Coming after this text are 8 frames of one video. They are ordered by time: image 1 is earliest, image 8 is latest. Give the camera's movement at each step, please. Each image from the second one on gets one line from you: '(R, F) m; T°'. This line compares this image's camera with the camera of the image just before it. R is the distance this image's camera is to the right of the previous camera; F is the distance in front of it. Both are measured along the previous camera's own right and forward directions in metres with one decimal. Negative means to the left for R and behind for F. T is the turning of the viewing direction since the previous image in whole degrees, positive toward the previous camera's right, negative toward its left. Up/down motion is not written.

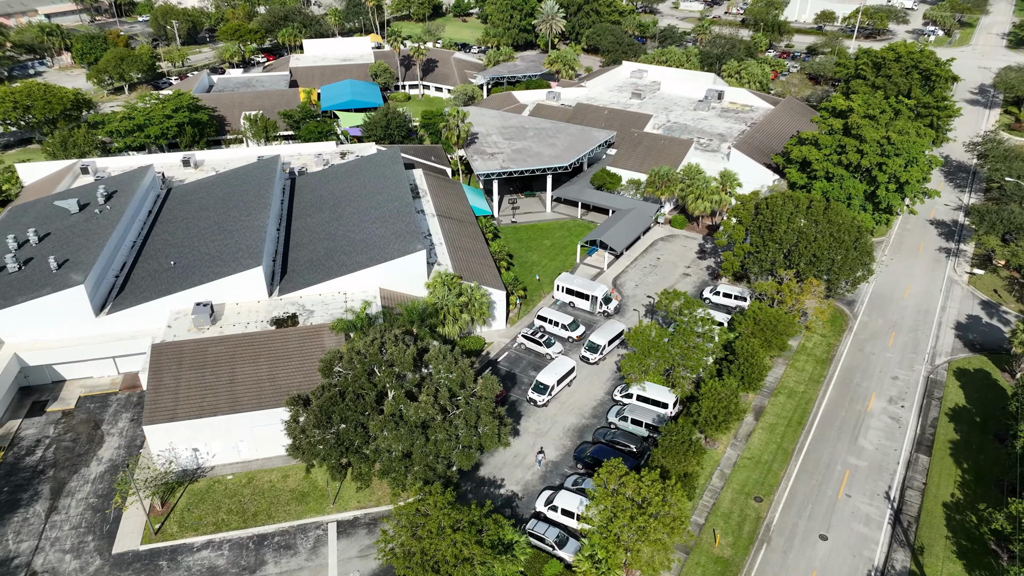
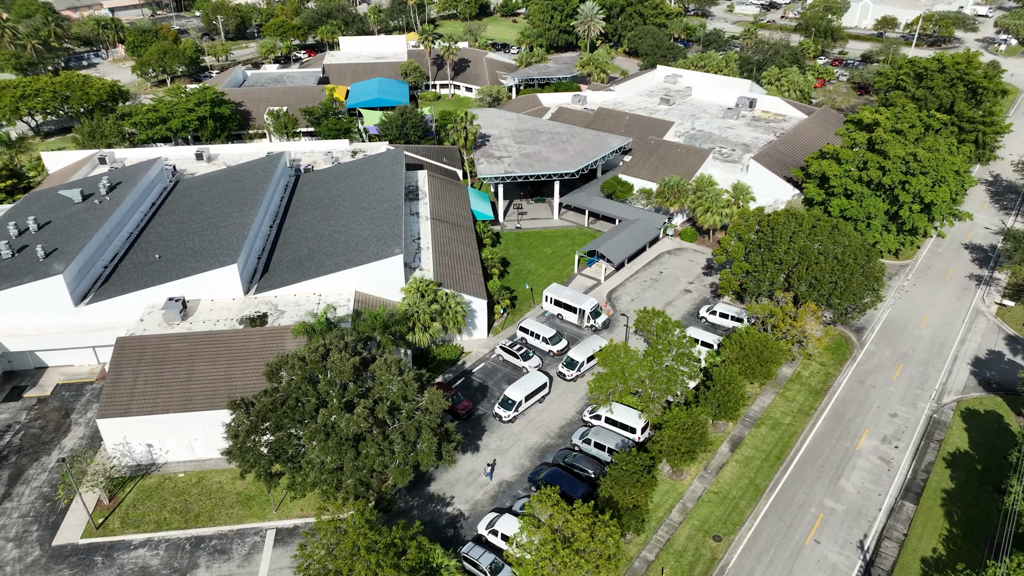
(+4.6, +1.5) m; -5°
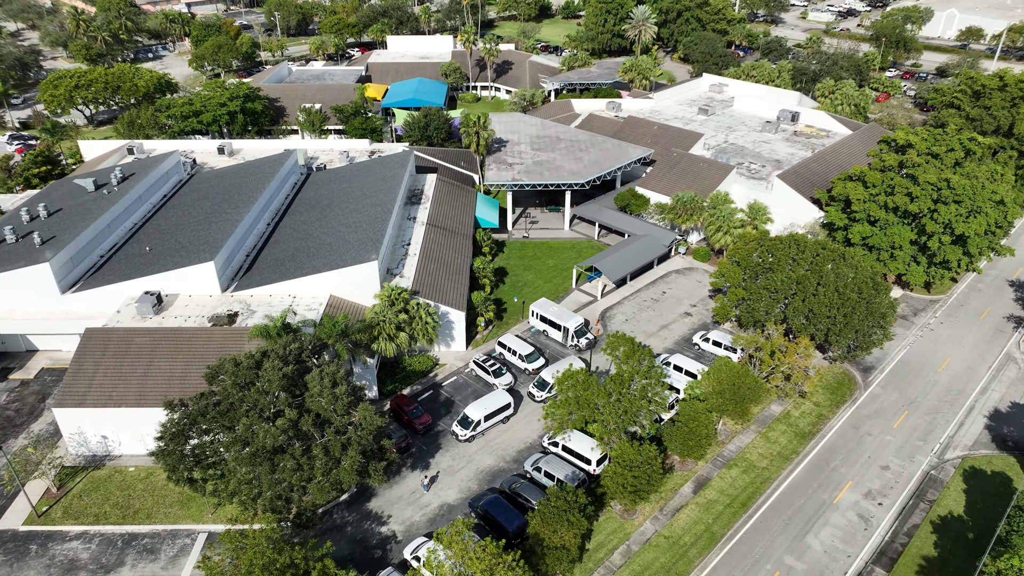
(+5.4, +1.7) m; -6°
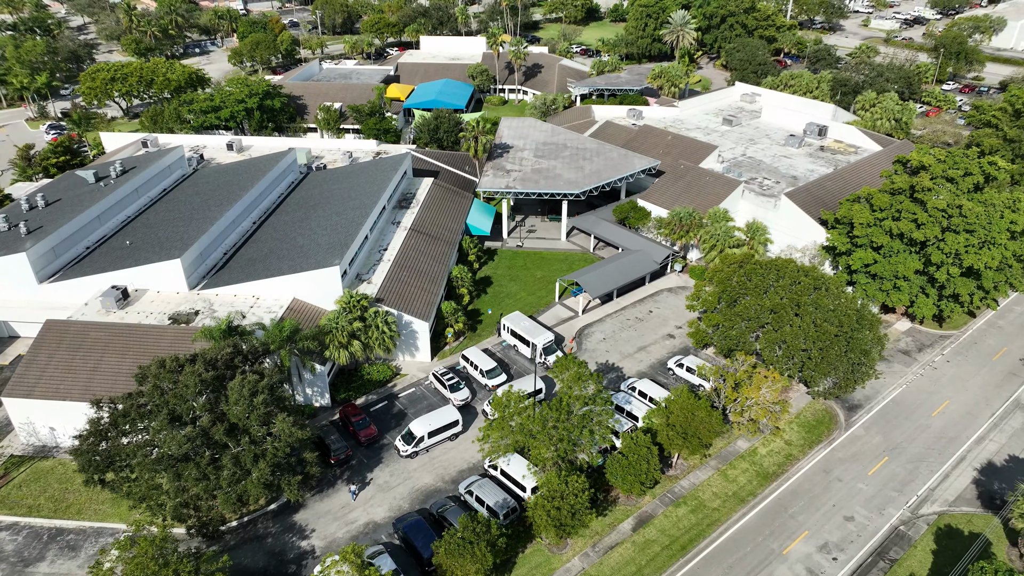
(+5.4, +1.6) m; -5°
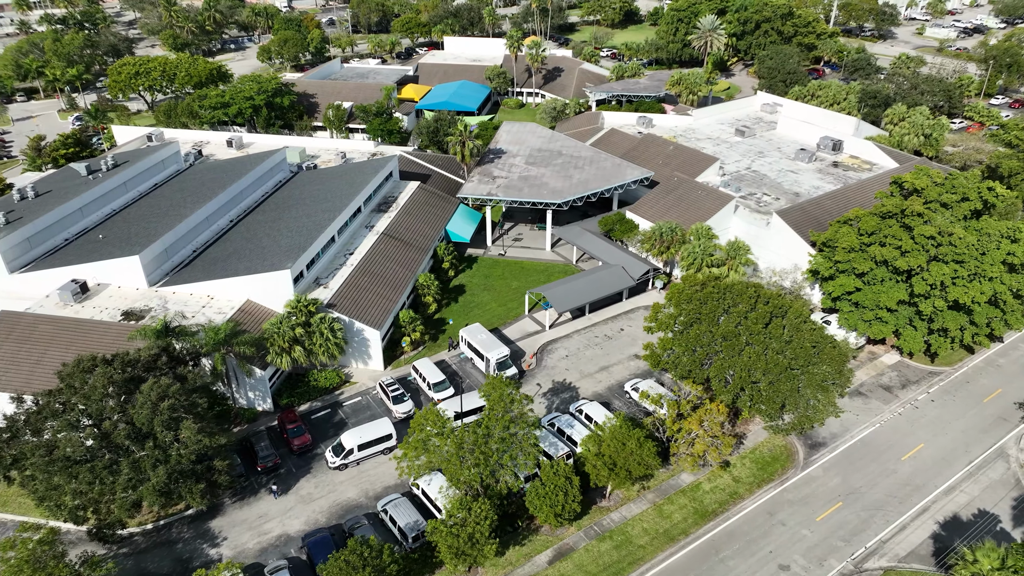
(+5.6, +1.5) m; -4°
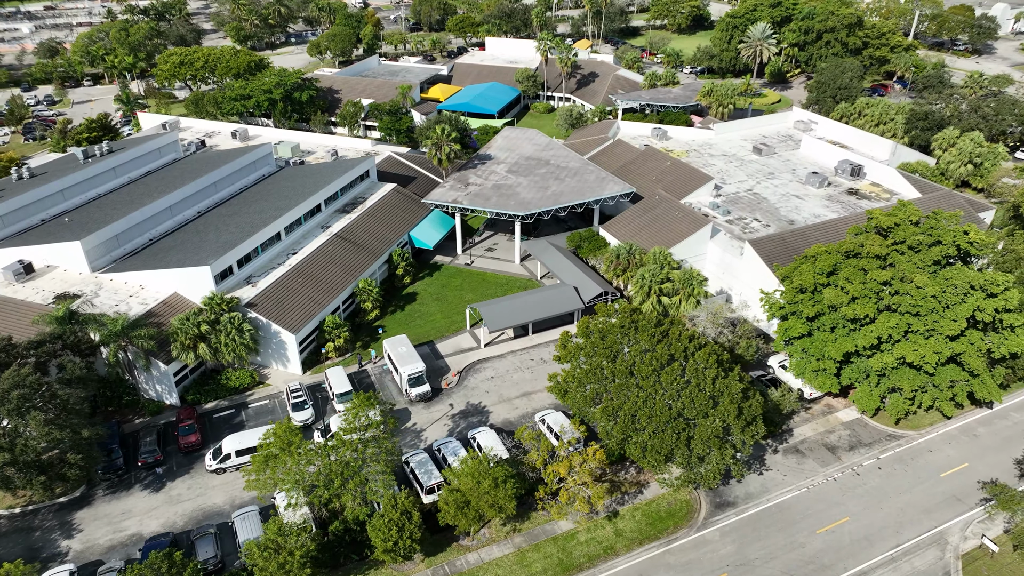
(+9.4, +2.6) m; -8°
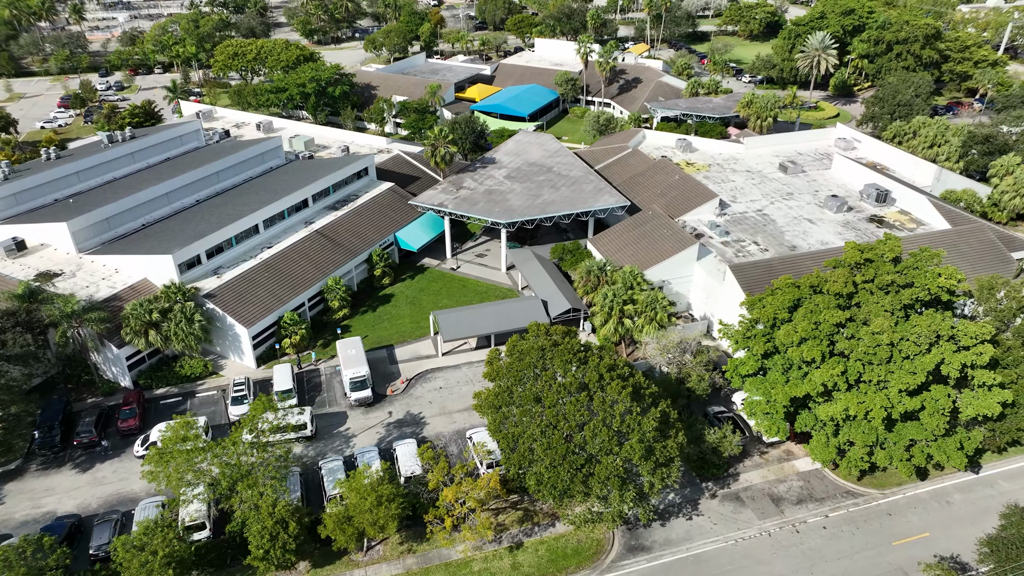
(+7.3, +1.8) m; -7°
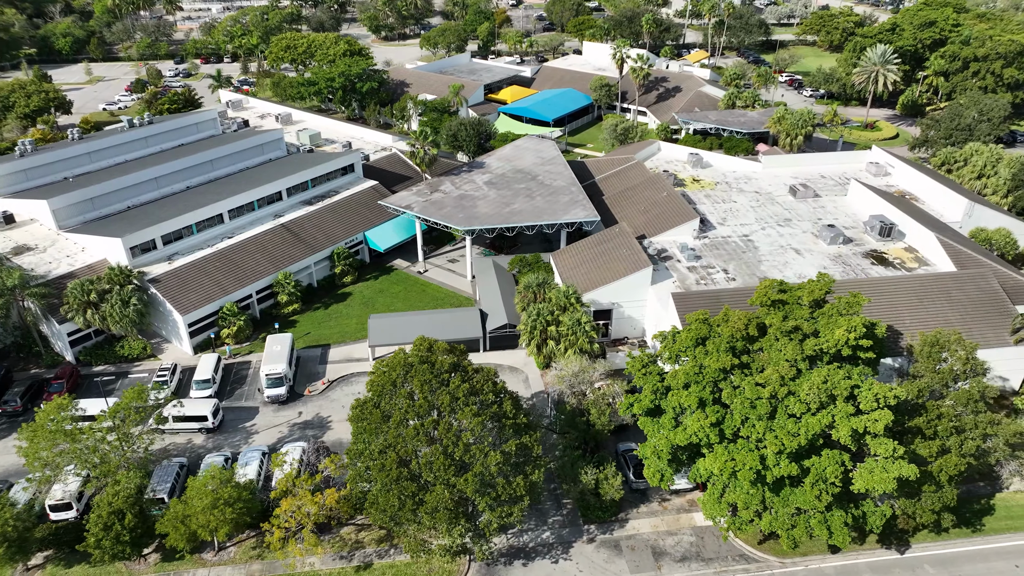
(+9.3, +2.1) m; -8°
